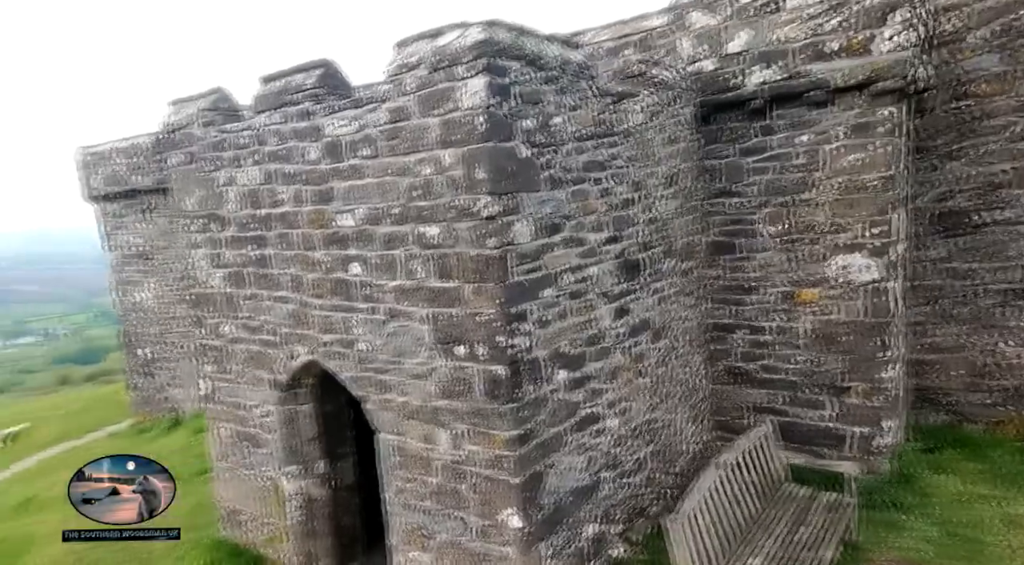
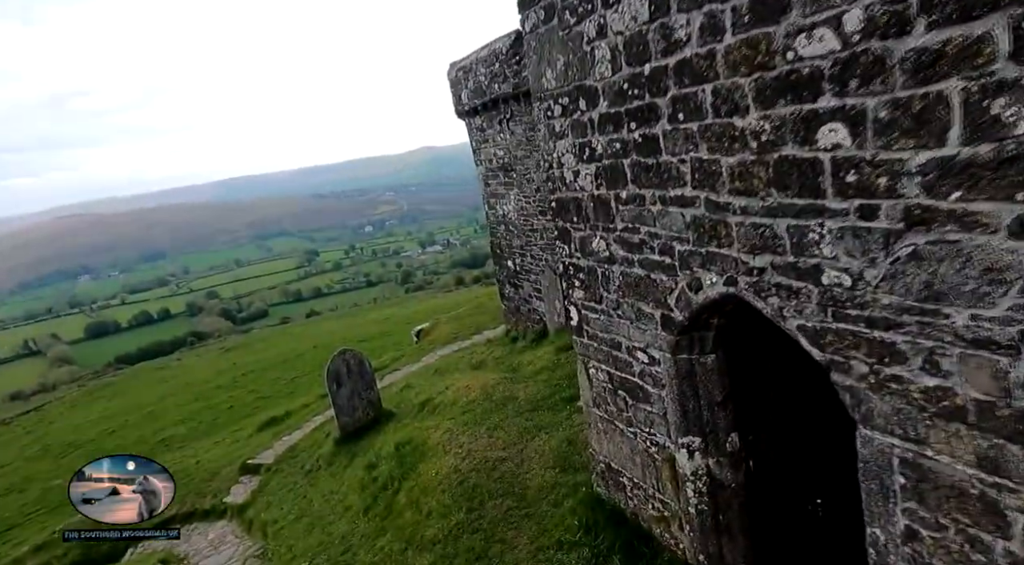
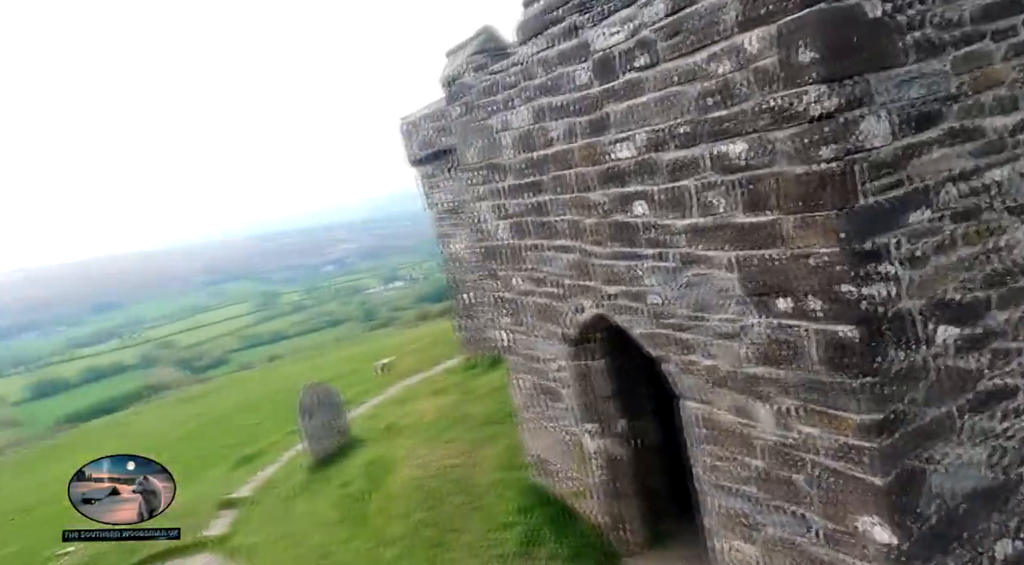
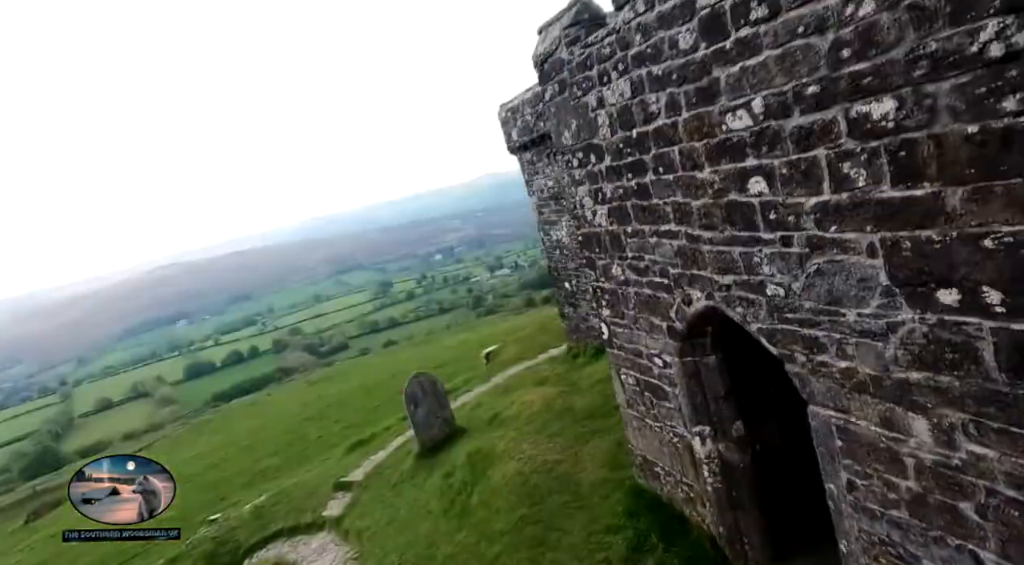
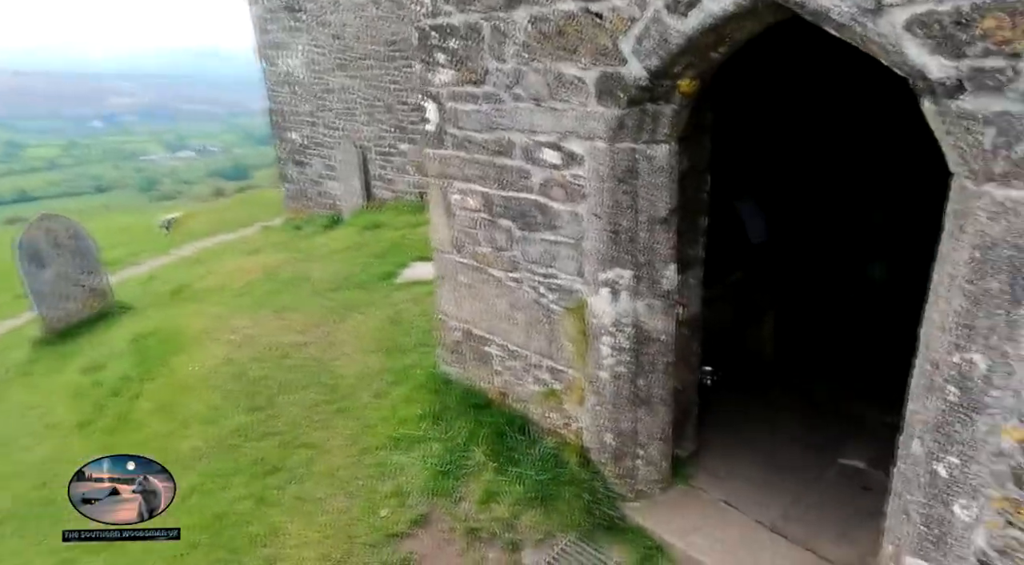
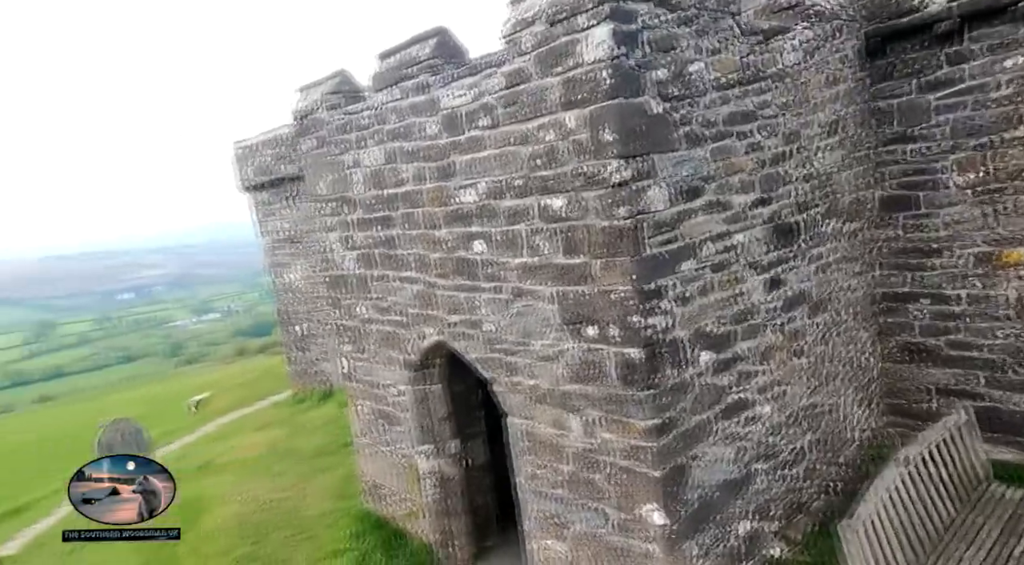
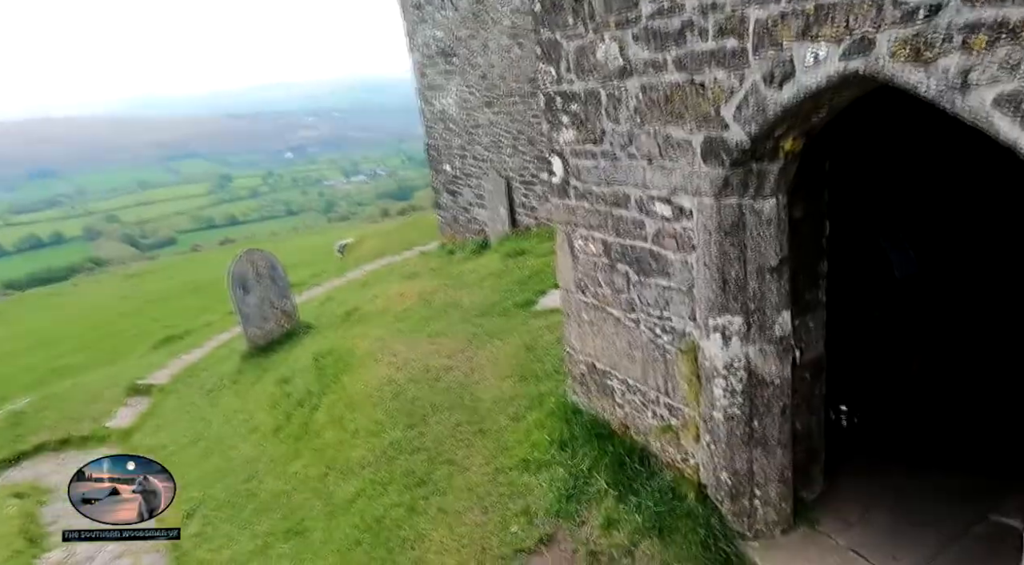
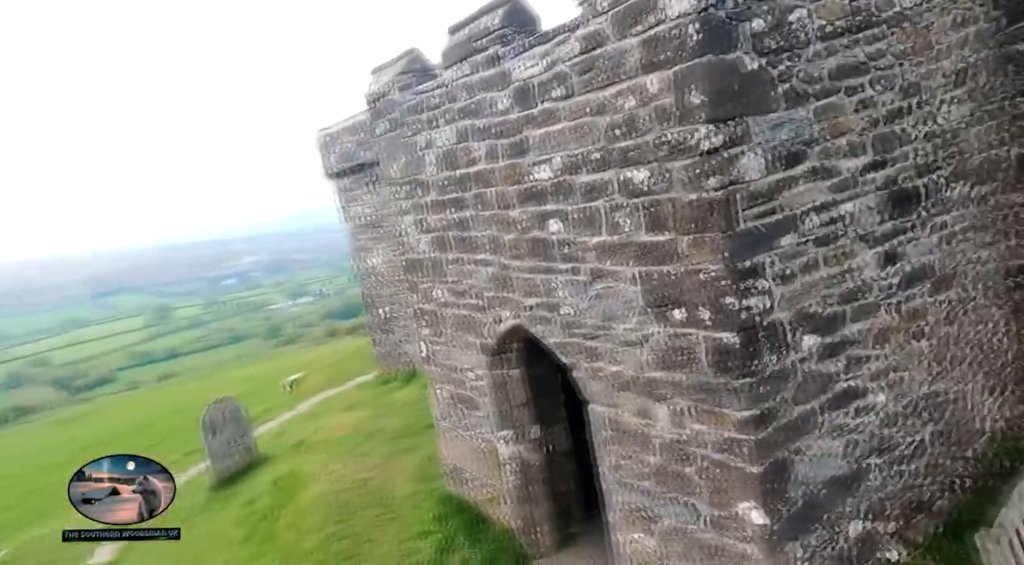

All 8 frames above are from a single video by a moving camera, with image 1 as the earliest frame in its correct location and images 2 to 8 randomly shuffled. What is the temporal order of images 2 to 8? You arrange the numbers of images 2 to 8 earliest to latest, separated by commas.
6, 8, 3, 4, 2, 7, 5
